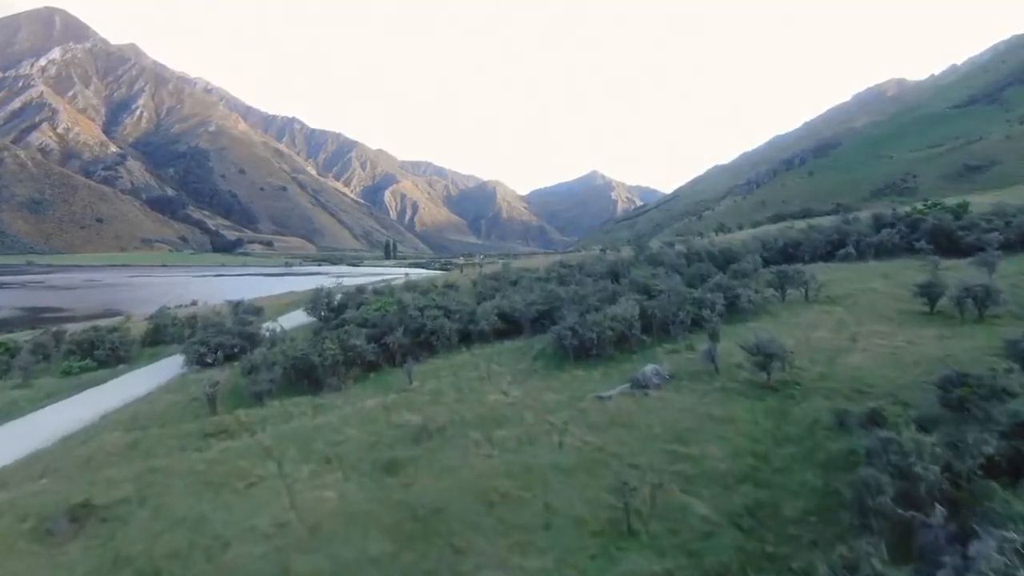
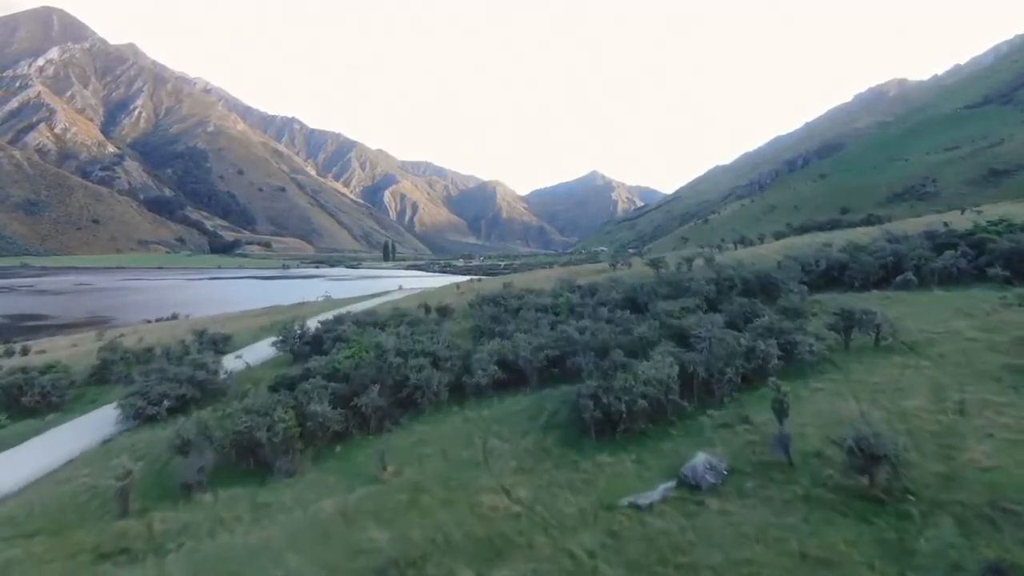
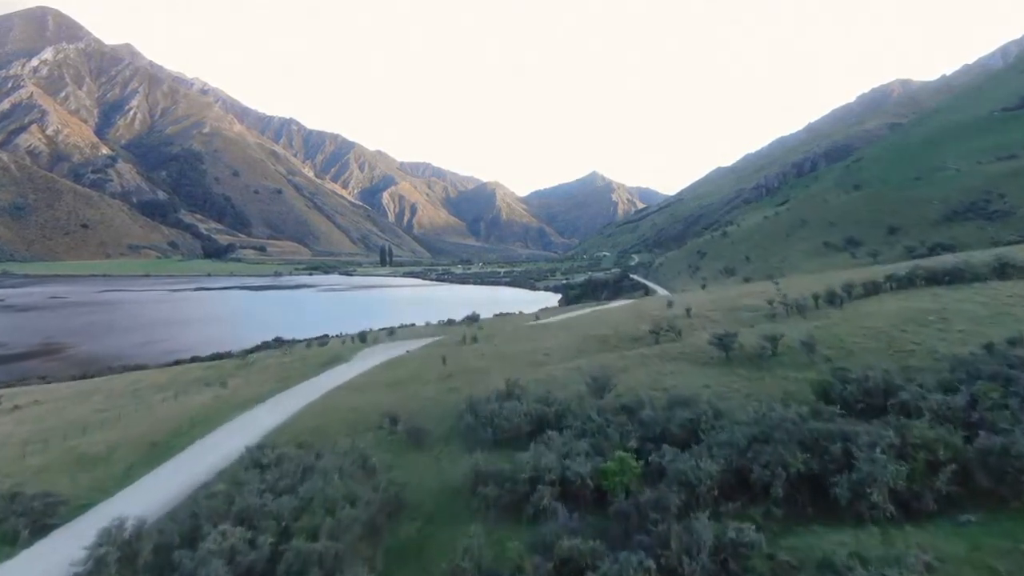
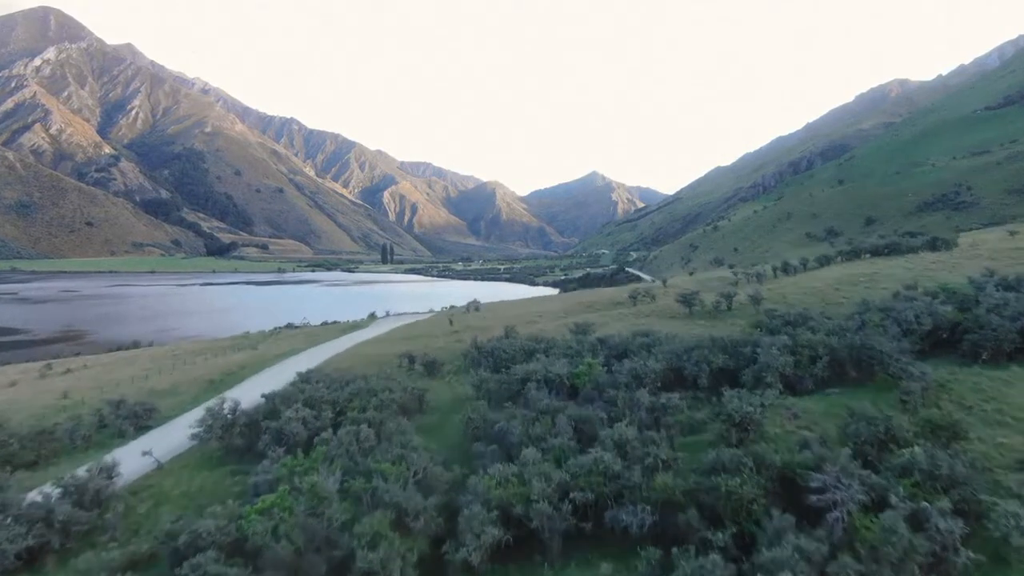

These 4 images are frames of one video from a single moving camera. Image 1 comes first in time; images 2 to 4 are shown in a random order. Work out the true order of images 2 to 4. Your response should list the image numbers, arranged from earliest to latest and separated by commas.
2, 4, 3
